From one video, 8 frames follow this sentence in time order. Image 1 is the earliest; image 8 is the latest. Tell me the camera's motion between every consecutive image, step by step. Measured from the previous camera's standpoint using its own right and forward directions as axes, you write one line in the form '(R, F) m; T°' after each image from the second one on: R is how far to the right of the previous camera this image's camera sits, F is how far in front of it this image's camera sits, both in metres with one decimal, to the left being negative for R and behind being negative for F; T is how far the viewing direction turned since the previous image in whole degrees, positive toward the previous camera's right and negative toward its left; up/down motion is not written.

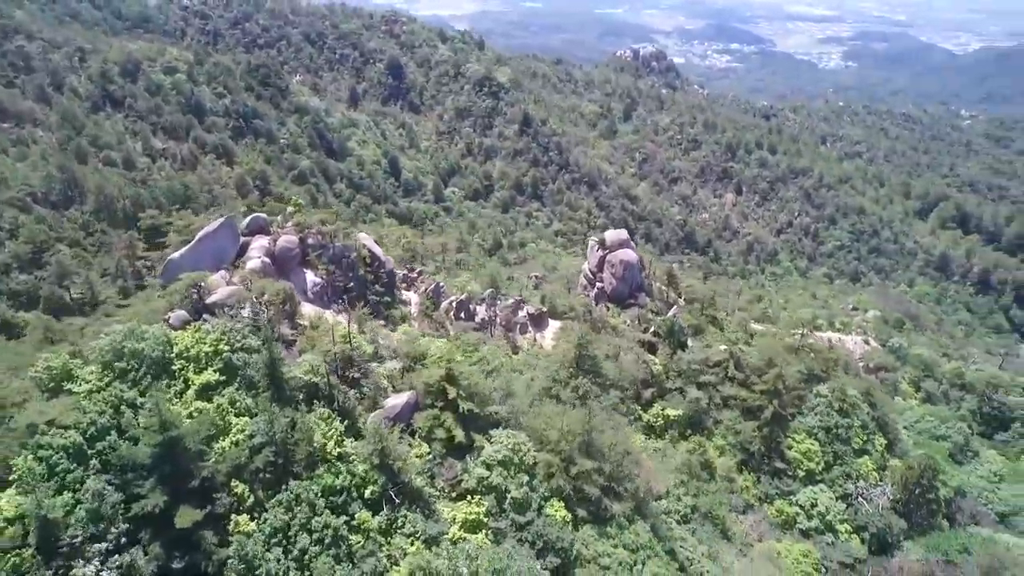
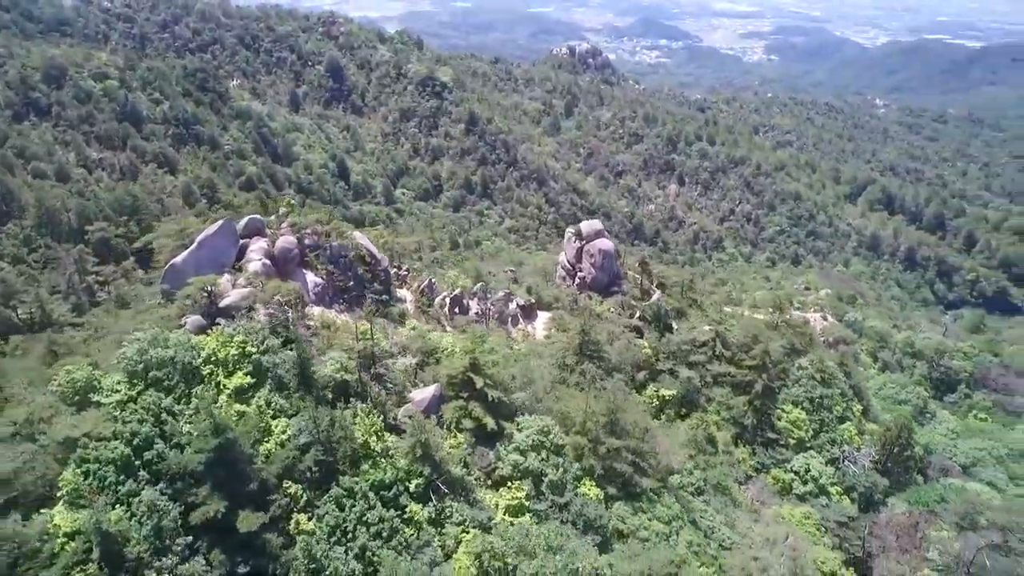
(-2.5, -0.2) m; +5°
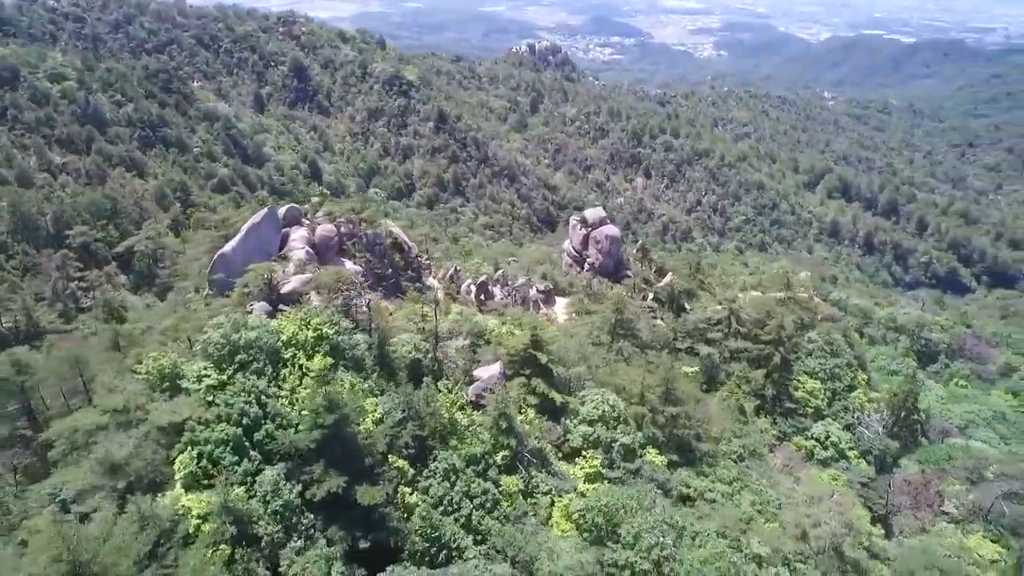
(-3.2, -0.3) m; +4°
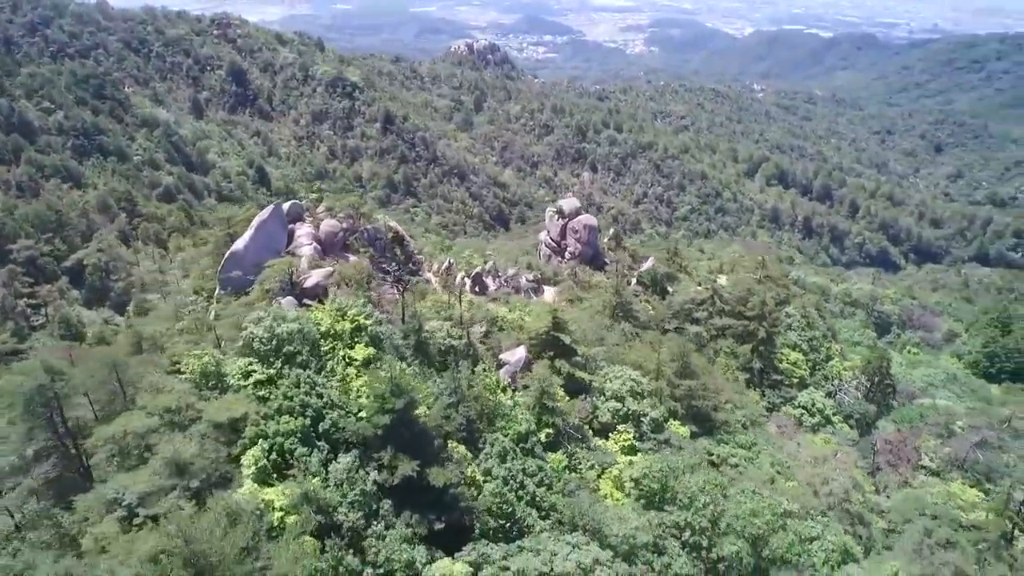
(-2.5, -0.2) m; +5°
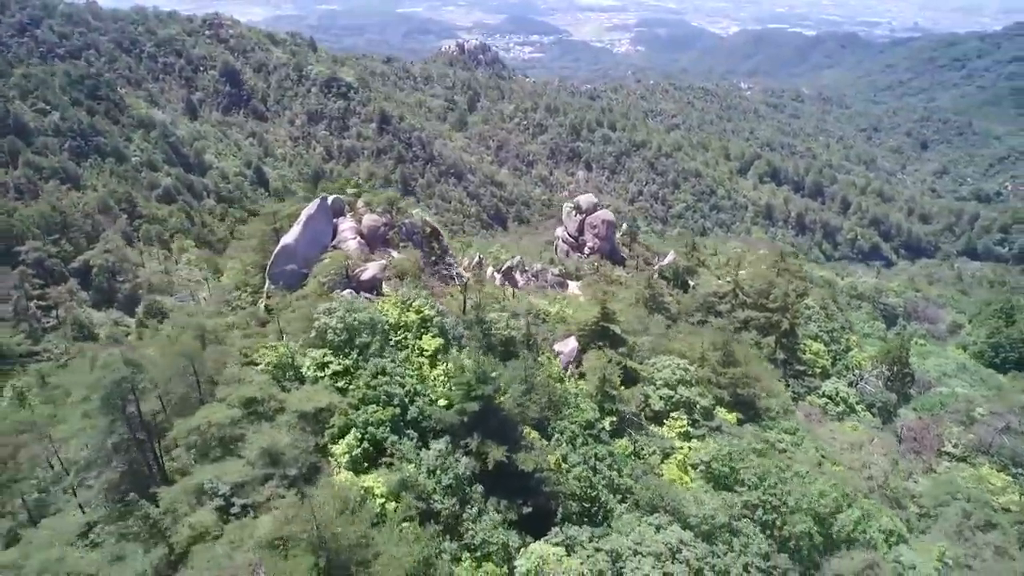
(-2.1, -0.2) m; +1°
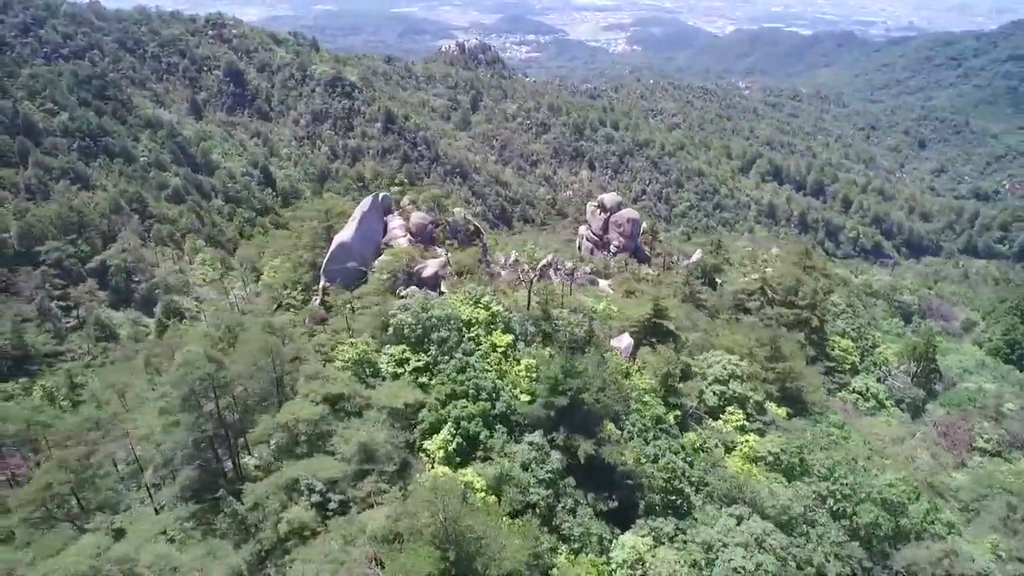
(-1.9, -0.2) m; +1°
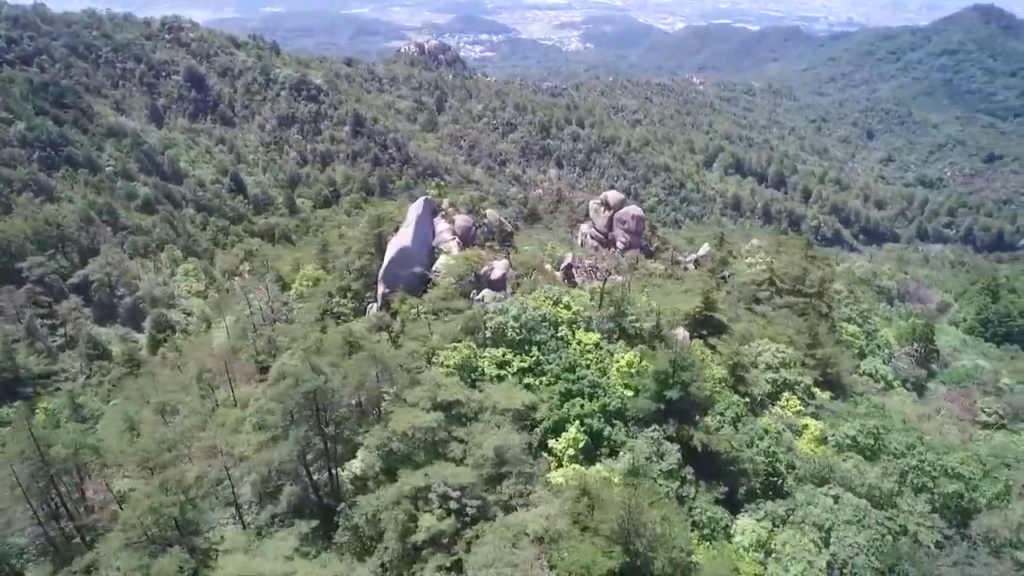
(-3.3, -0.2) m; +4°
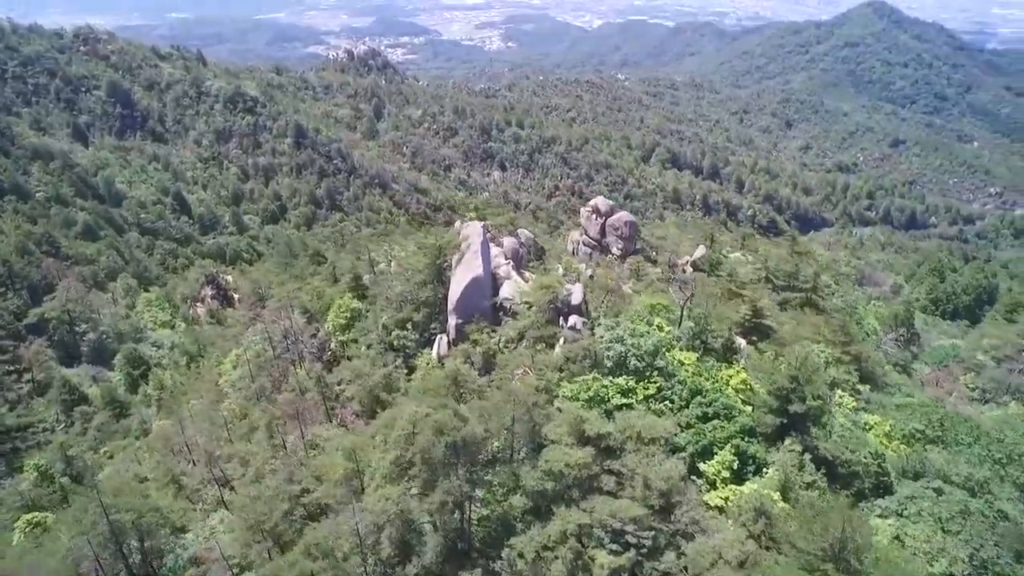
(-4.5, +0.1) m; +6°
